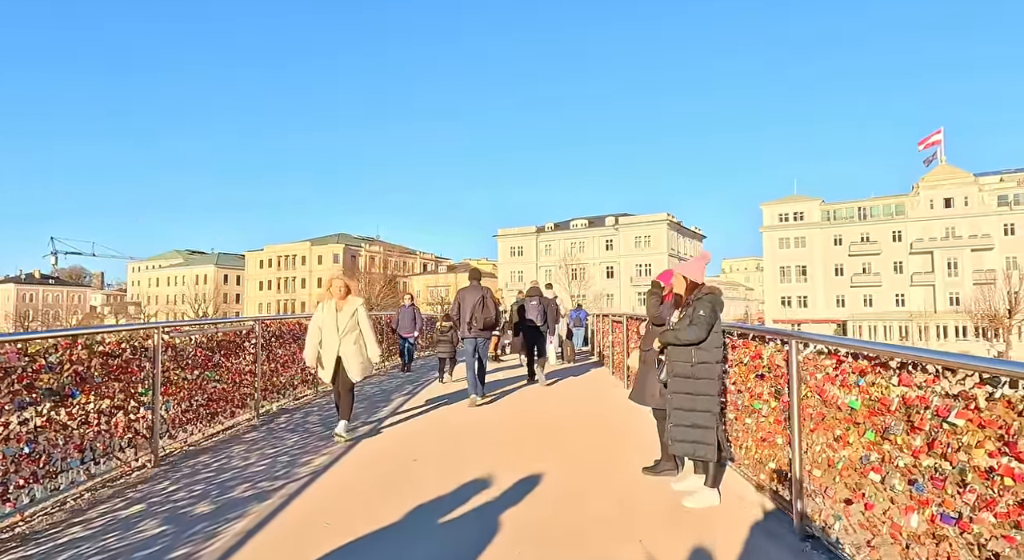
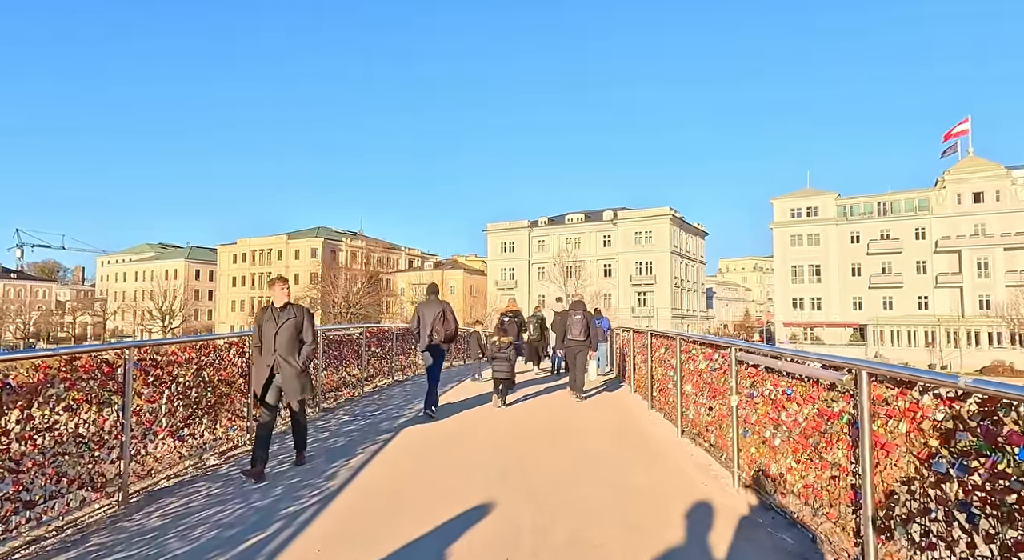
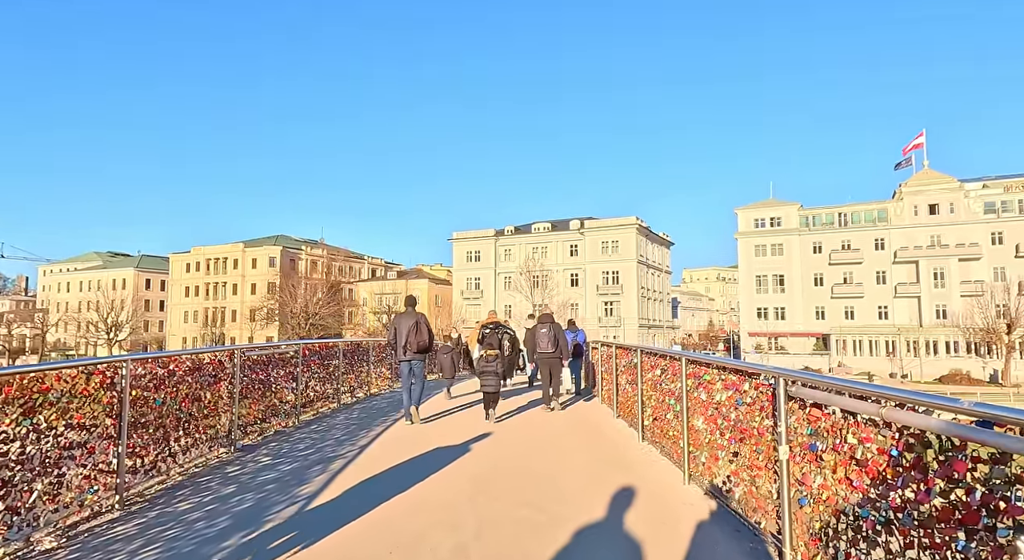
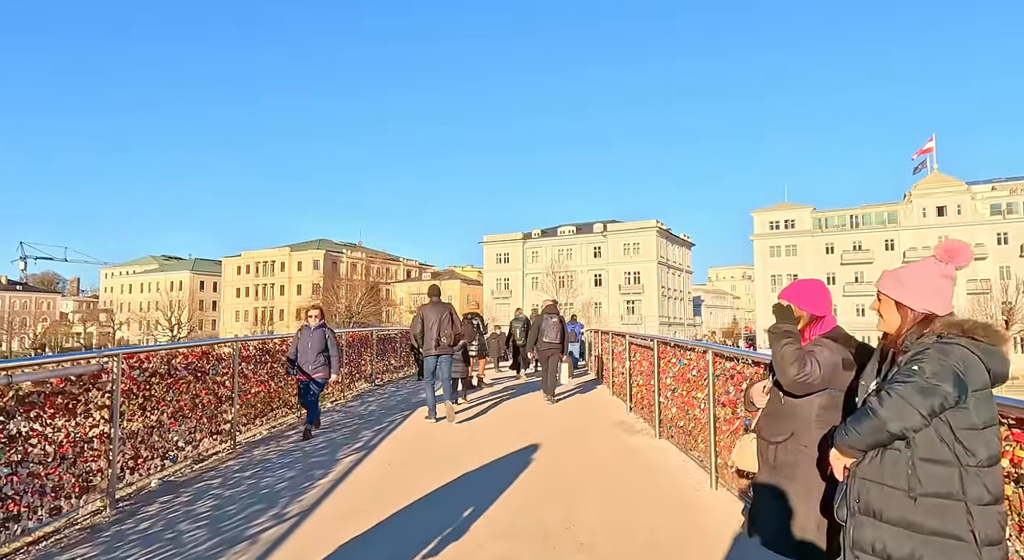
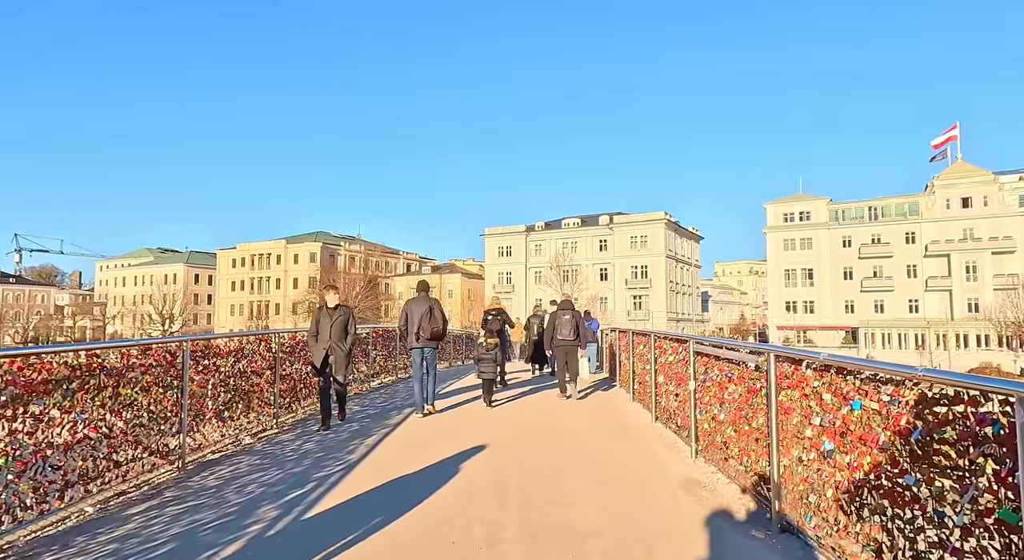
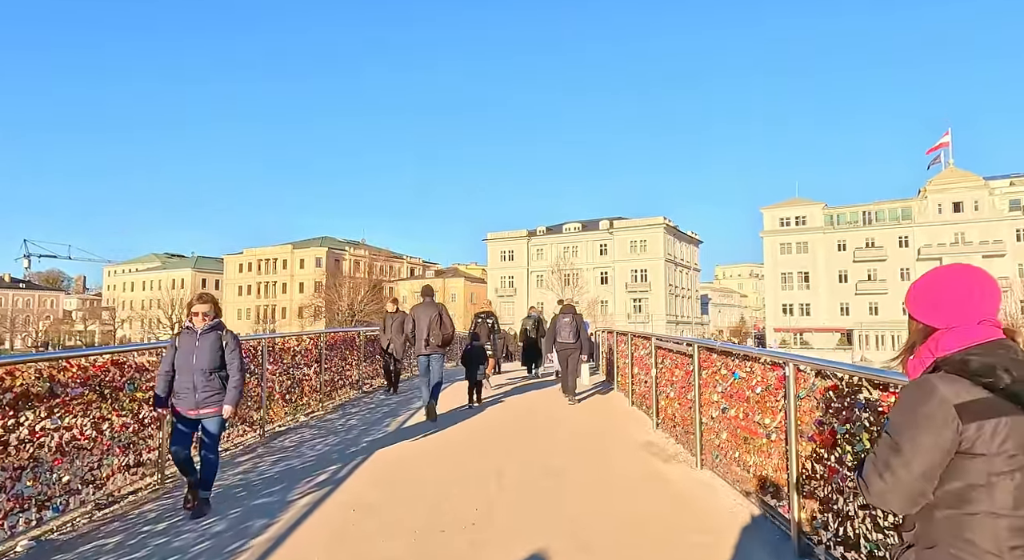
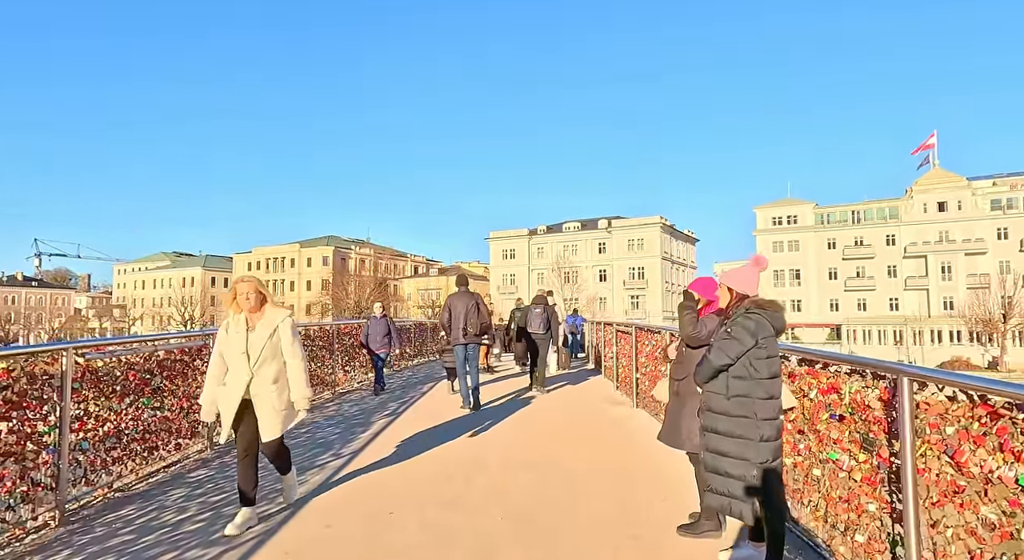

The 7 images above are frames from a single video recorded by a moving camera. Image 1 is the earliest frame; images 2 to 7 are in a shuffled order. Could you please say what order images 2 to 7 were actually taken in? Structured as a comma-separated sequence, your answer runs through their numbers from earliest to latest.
7, 4, 6, 5, 2, 3
